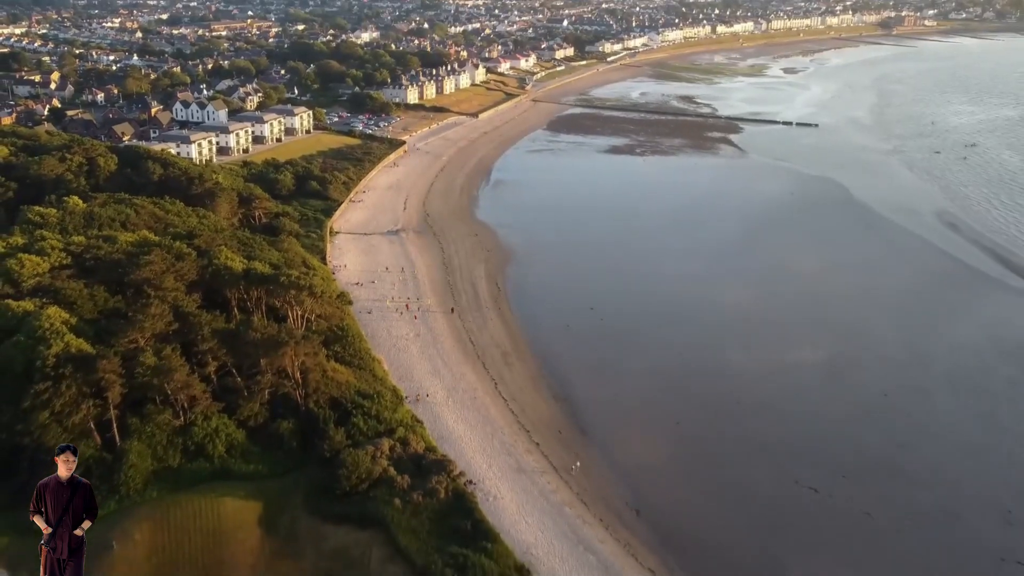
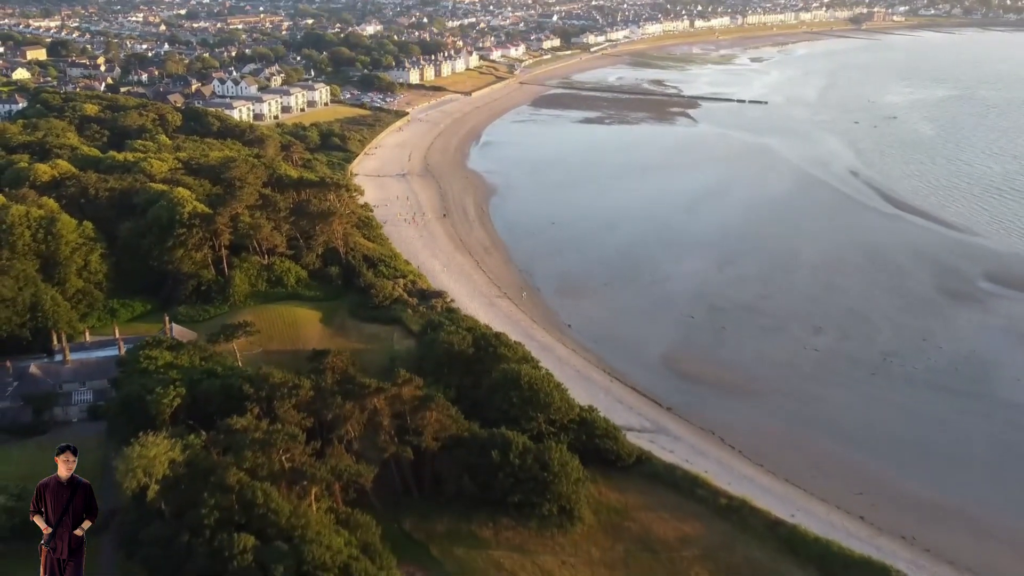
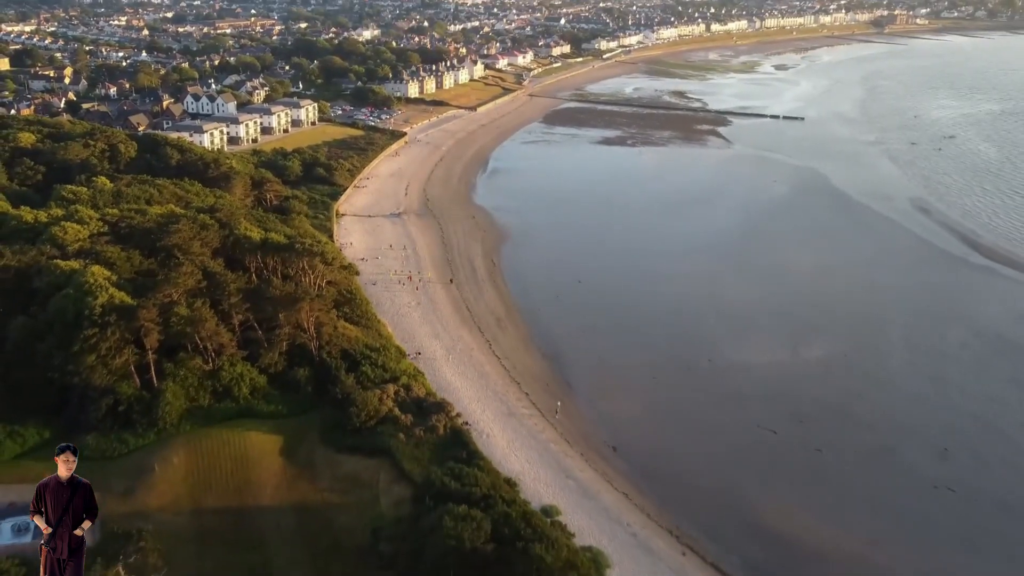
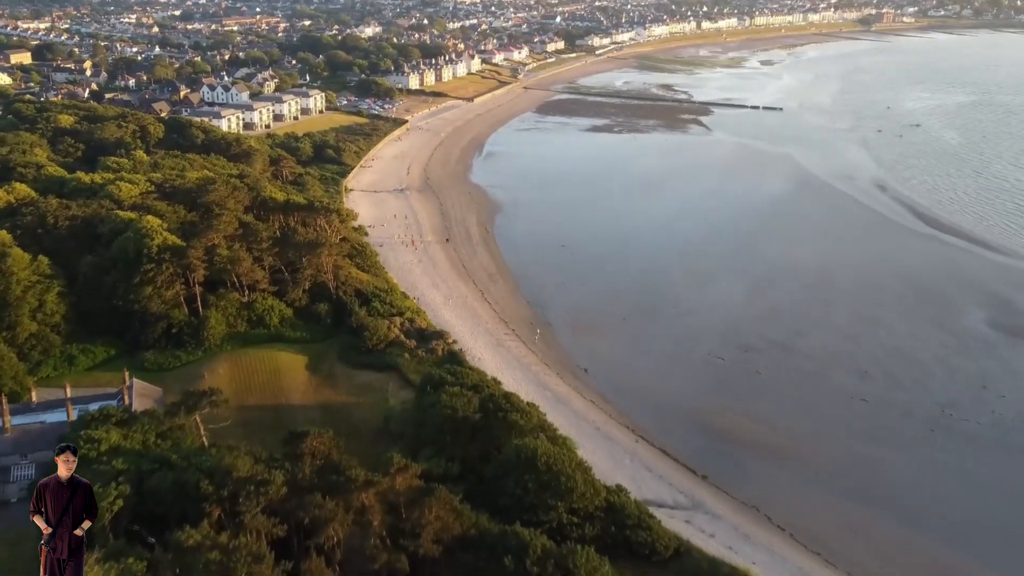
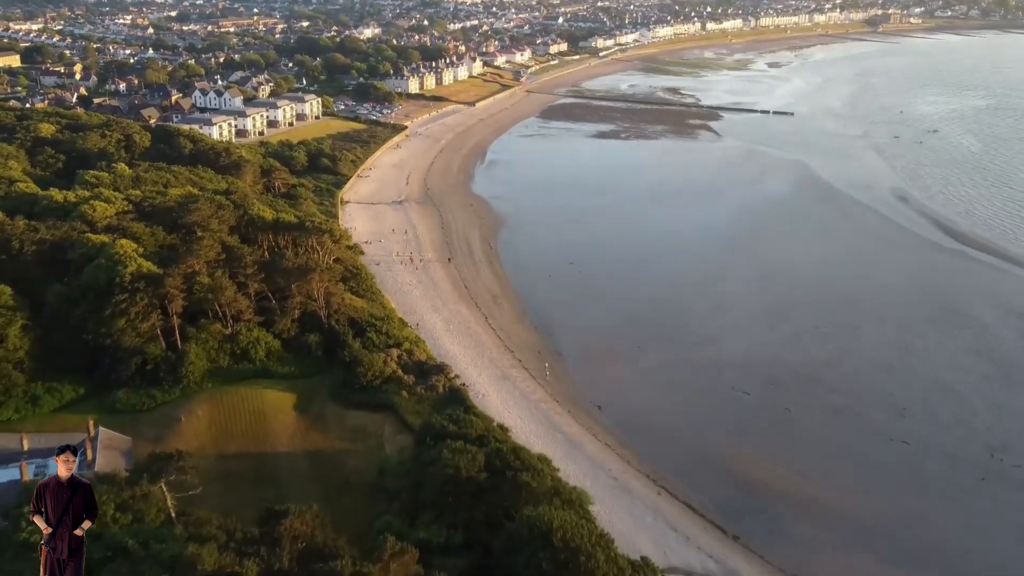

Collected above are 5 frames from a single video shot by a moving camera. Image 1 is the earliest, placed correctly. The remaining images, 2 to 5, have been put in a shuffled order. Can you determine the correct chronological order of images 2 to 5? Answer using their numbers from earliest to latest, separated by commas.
3, 5, 4, 2
